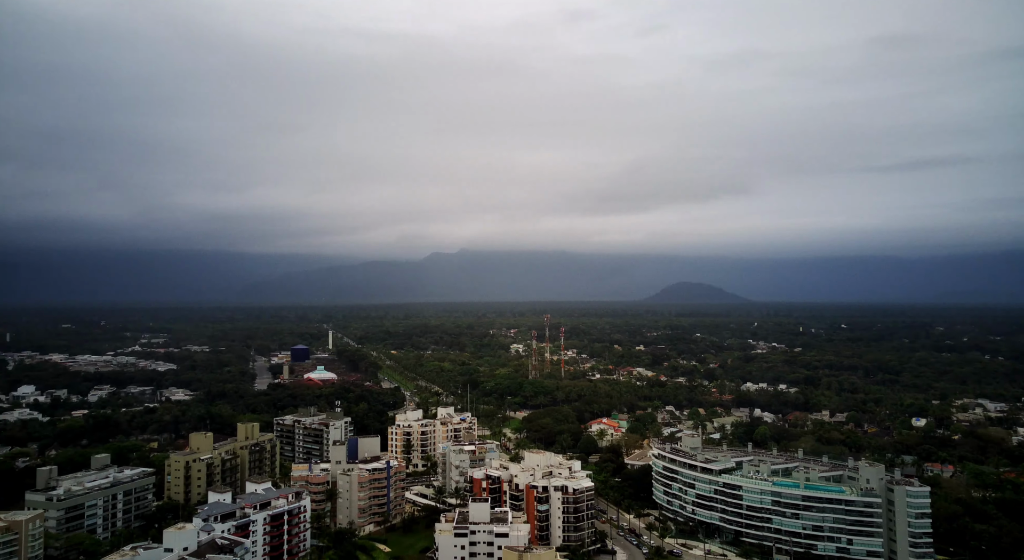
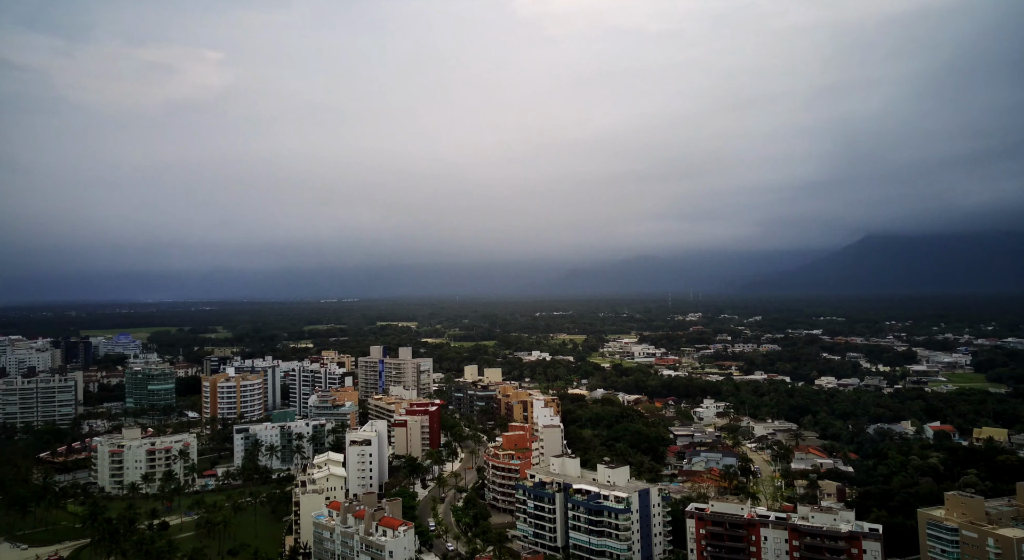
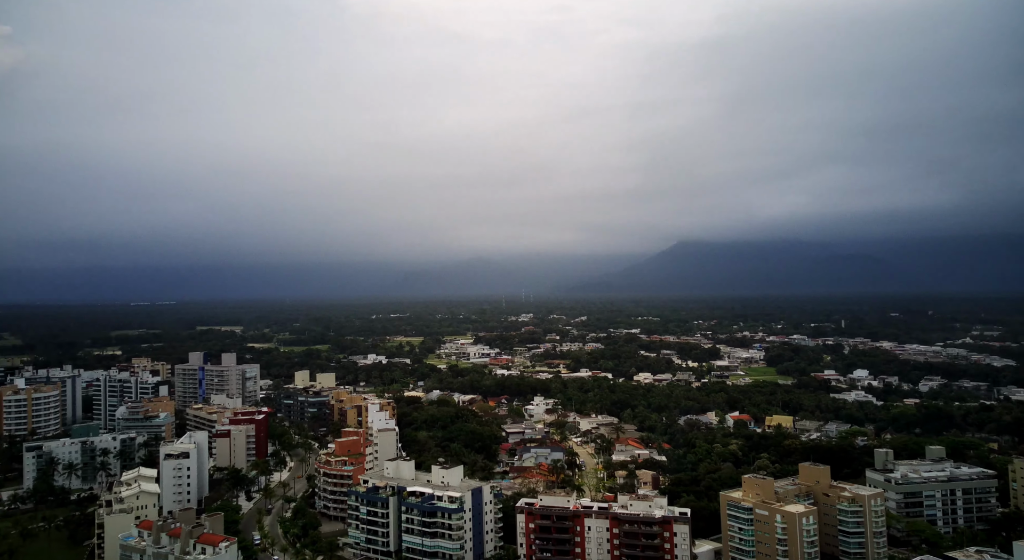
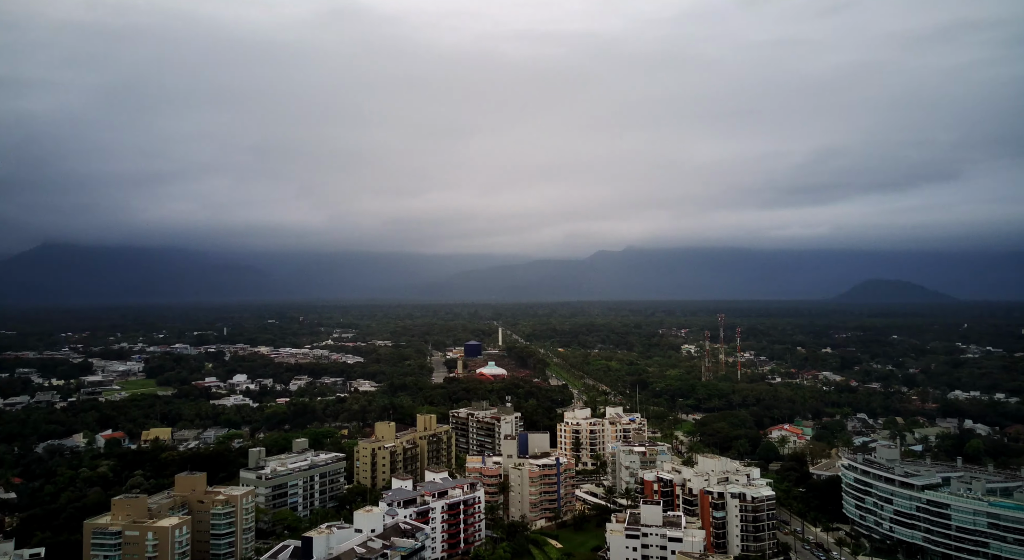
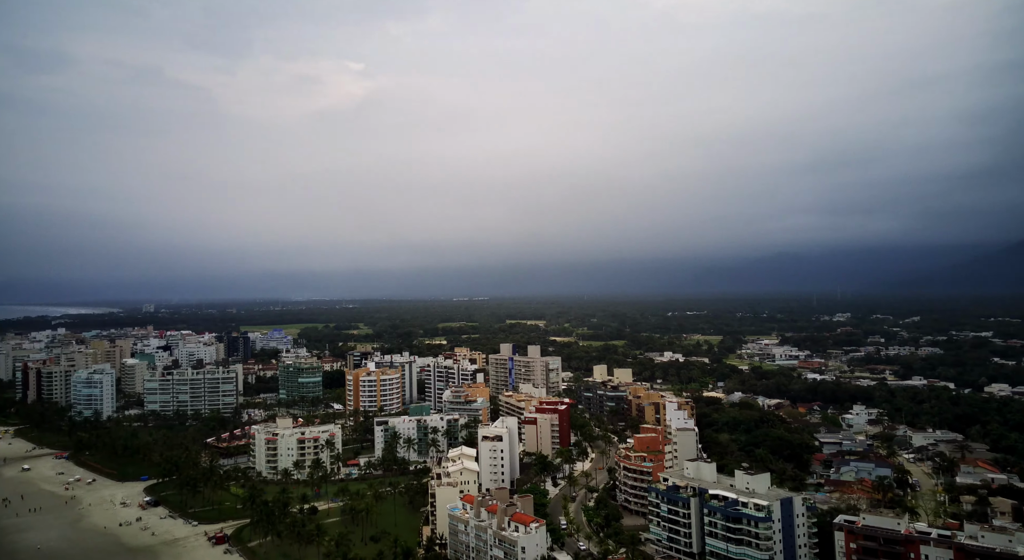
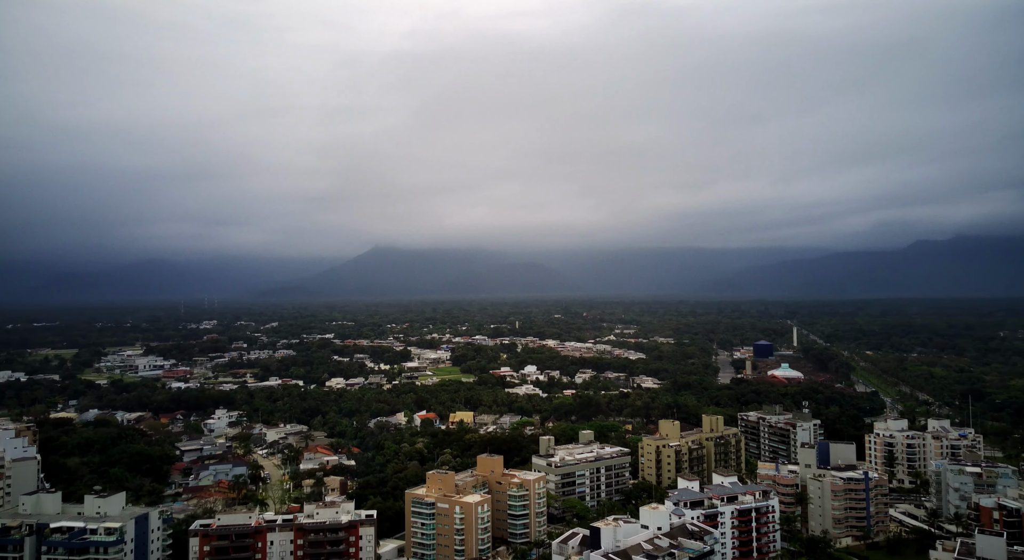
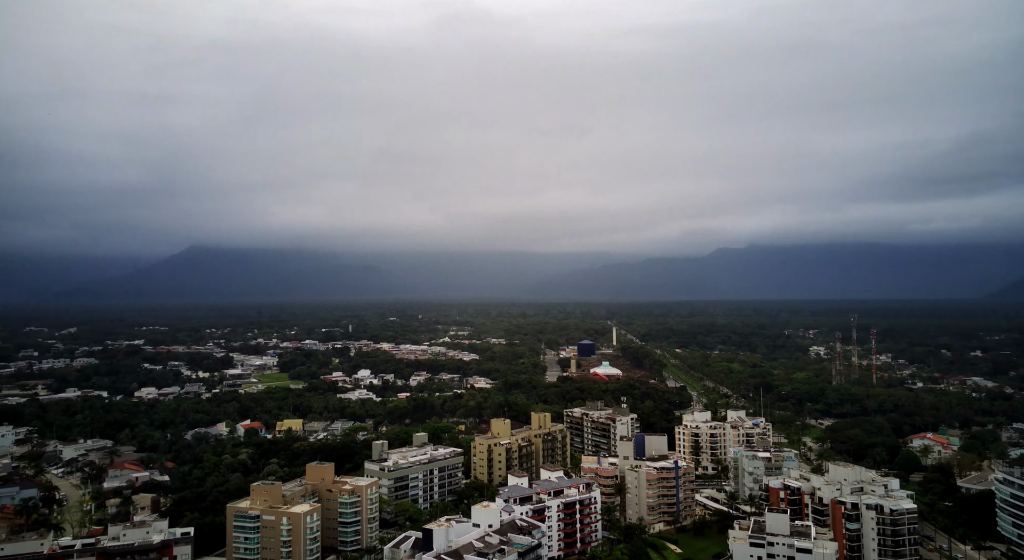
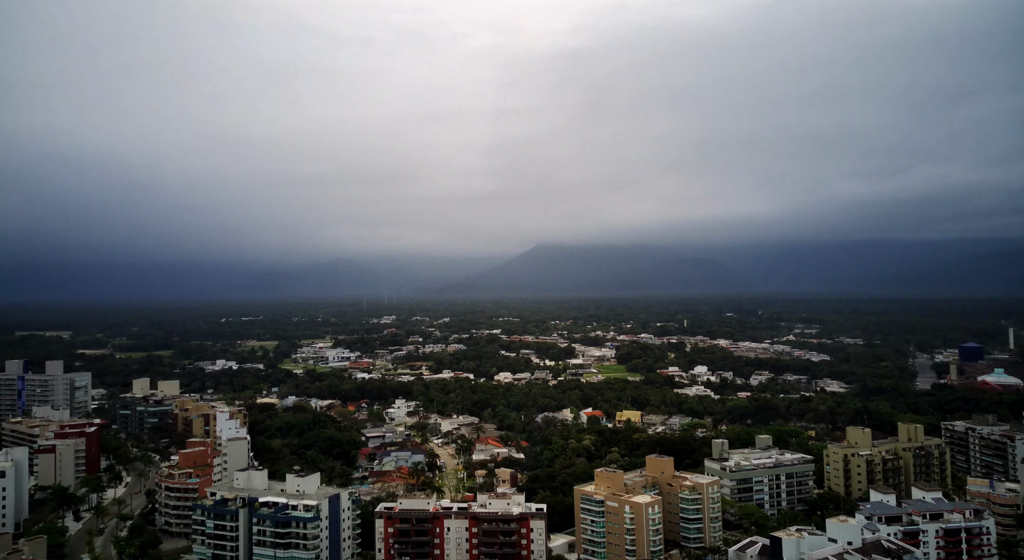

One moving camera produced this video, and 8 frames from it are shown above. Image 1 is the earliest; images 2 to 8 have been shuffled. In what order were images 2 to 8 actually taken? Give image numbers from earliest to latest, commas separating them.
4, 7, 6, 8, 3, 2, 5
